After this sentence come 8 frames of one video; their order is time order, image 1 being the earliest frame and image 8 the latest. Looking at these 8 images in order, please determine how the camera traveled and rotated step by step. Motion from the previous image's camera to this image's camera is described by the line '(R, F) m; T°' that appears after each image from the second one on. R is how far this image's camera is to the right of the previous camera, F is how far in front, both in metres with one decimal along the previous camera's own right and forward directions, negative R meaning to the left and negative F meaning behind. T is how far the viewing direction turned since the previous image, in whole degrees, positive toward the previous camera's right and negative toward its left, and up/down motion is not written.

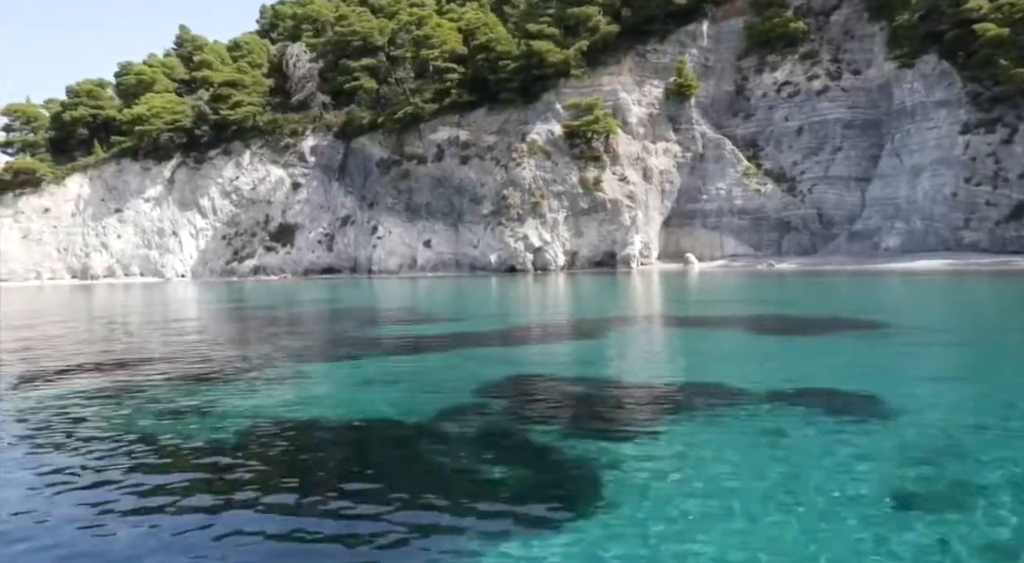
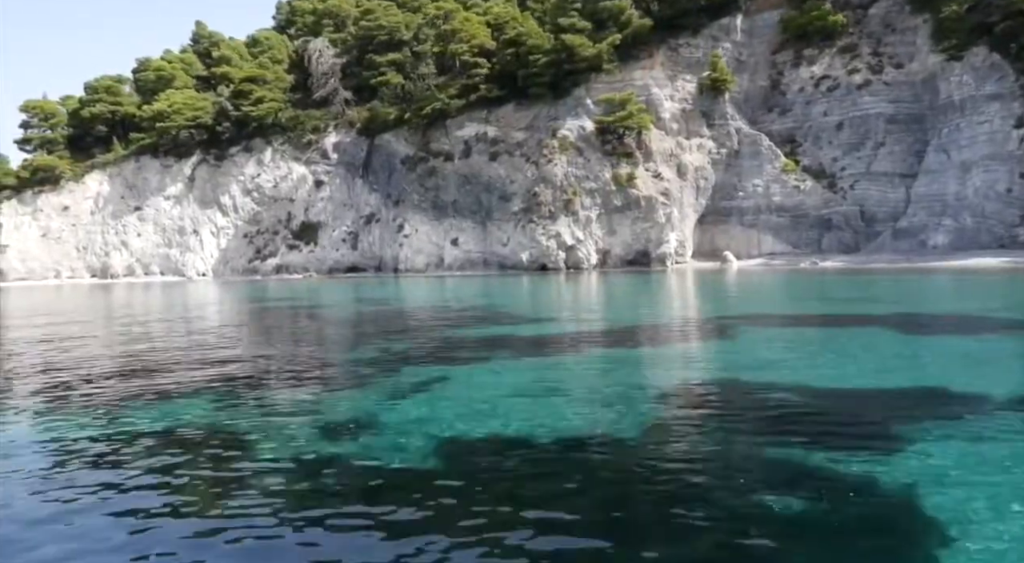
(-1.4, +0.8) m; 0°
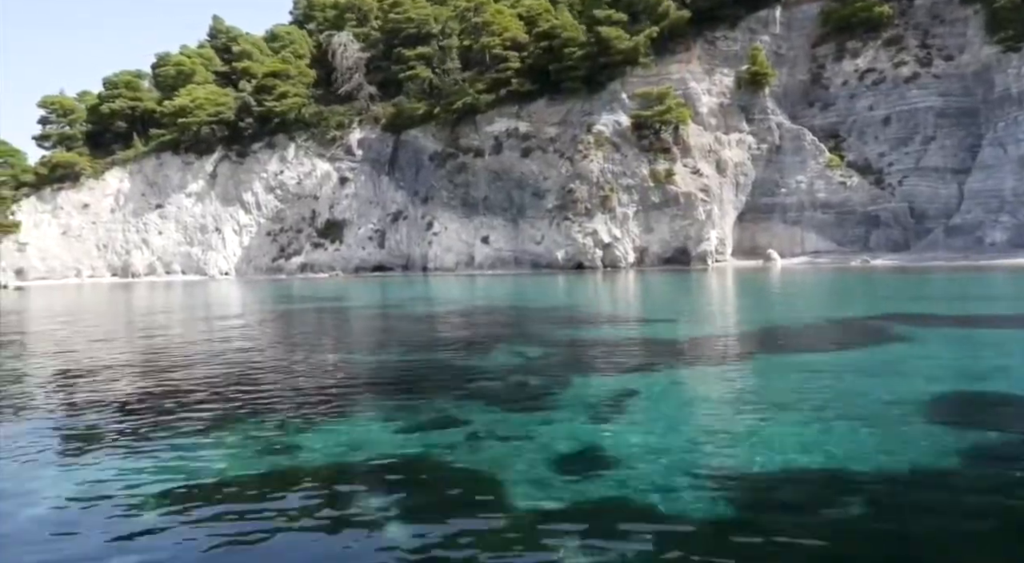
(-1.6, +1.0) m; 0°
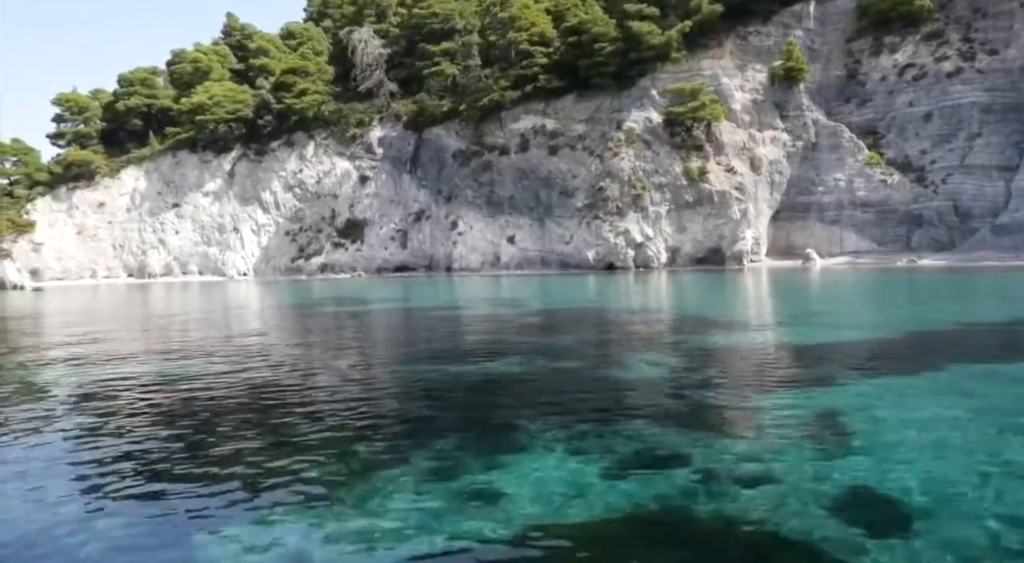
(-1.3, +0.9) m; 0°
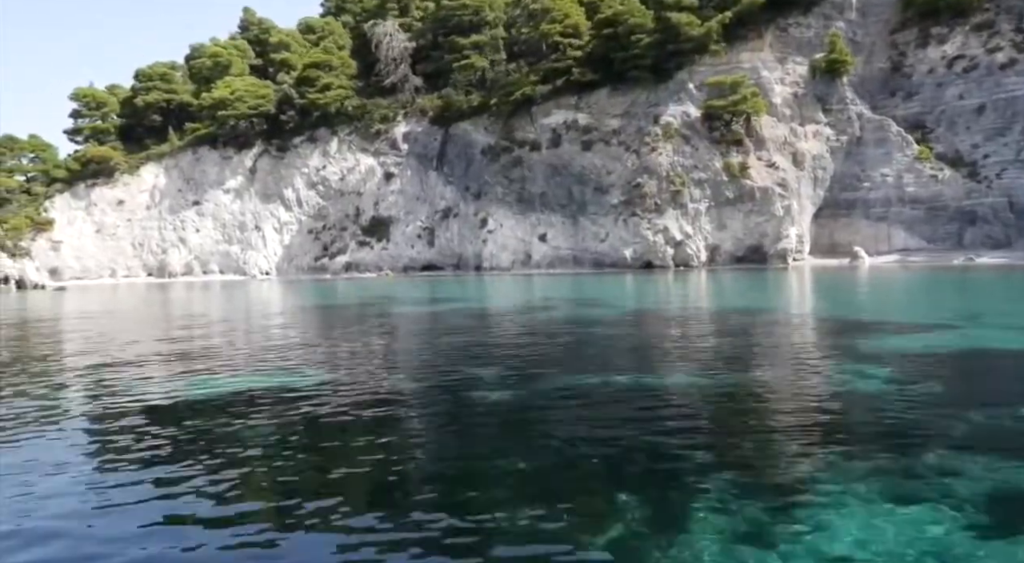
(-1.4, +1.1) m; 0°
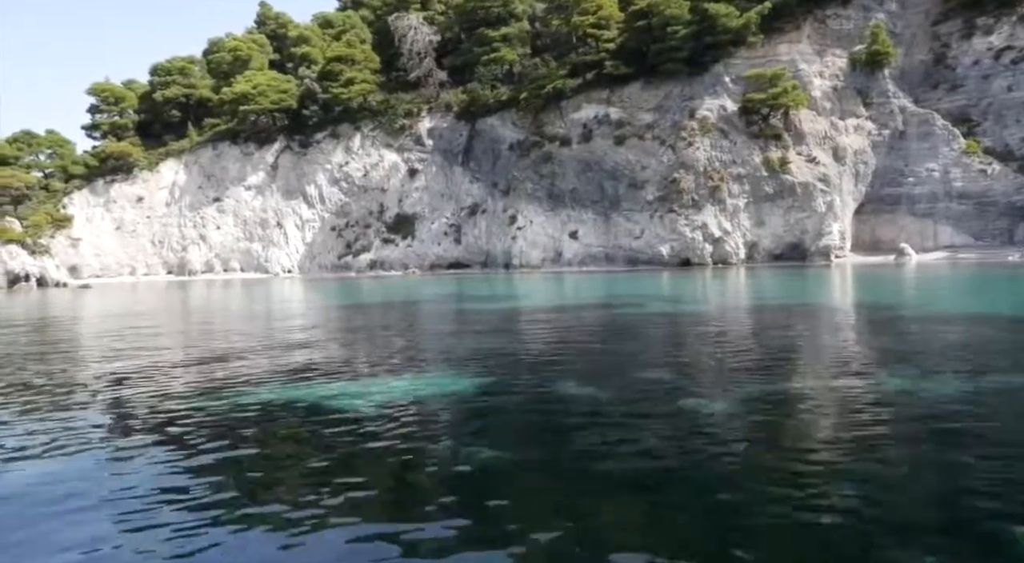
(-1.4, +0.9) m; 0°
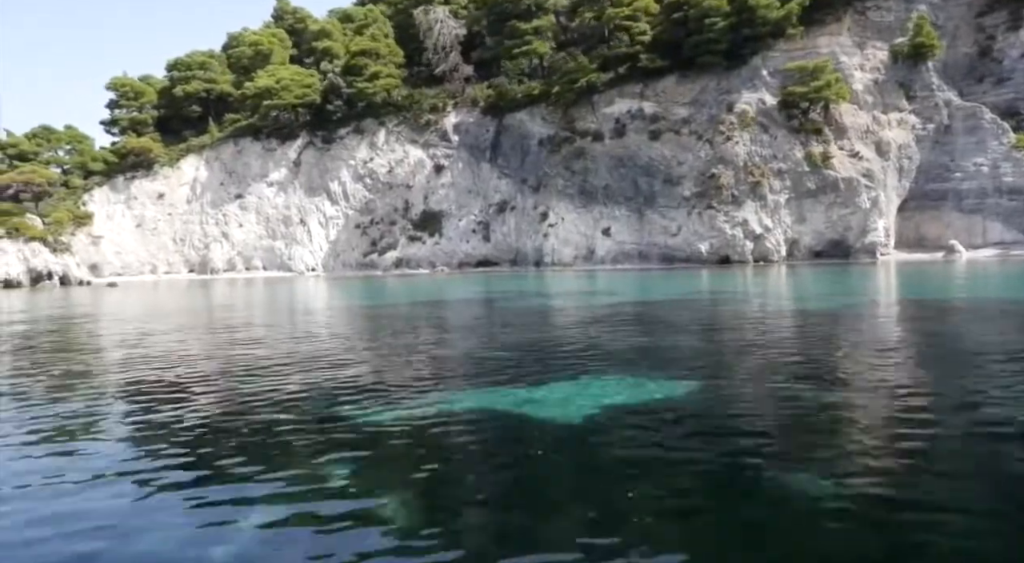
(-1.4, +0.9) m; 0°
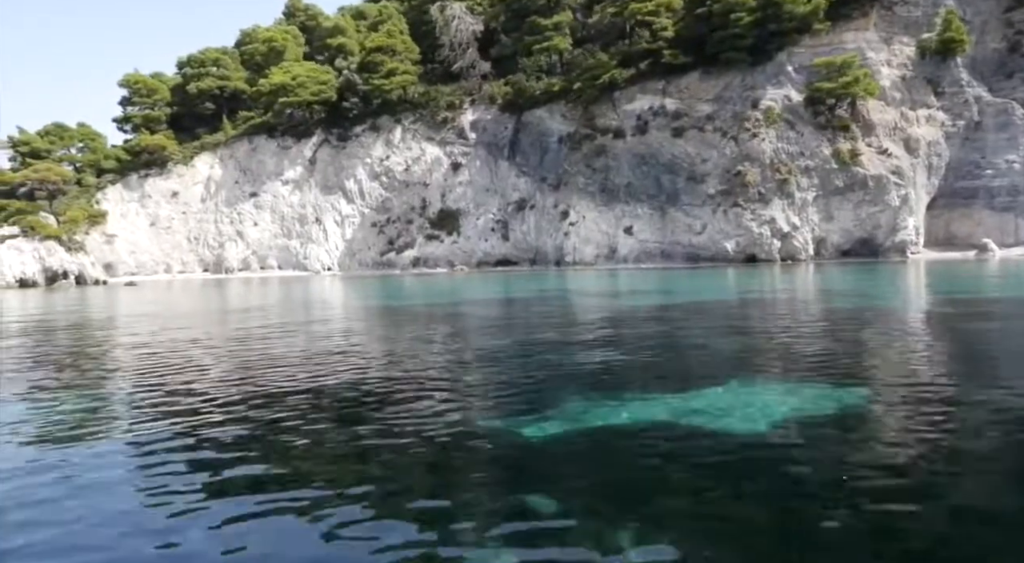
(-1.0, +0.5) m; 0°
